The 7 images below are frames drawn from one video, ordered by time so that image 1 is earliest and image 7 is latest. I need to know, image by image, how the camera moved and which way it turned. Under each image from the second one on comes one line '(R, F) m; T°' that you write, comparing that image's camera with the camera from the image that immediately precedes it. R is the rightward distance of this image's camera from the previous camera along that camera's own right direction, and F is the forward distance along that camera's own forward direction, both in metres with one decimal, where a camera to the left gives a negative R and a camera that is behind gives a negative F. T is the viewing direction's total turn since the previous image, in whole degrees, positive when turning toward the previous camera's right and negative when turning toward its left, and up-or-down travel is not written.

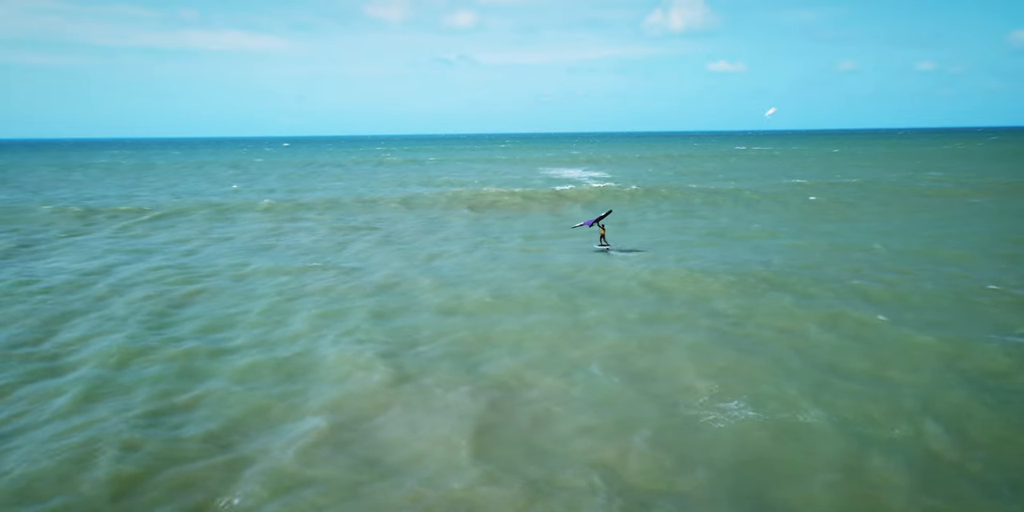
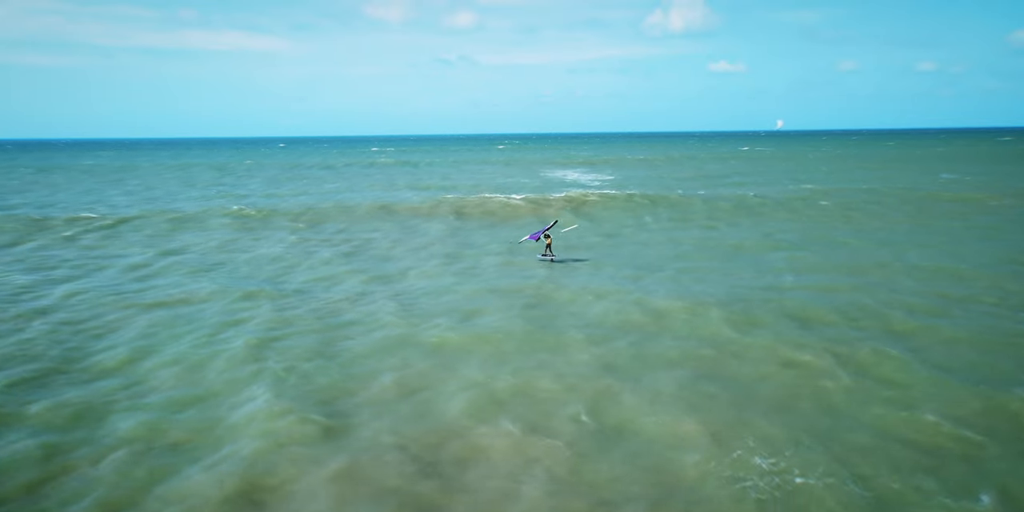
(+0.2, +0.9) m; 0°
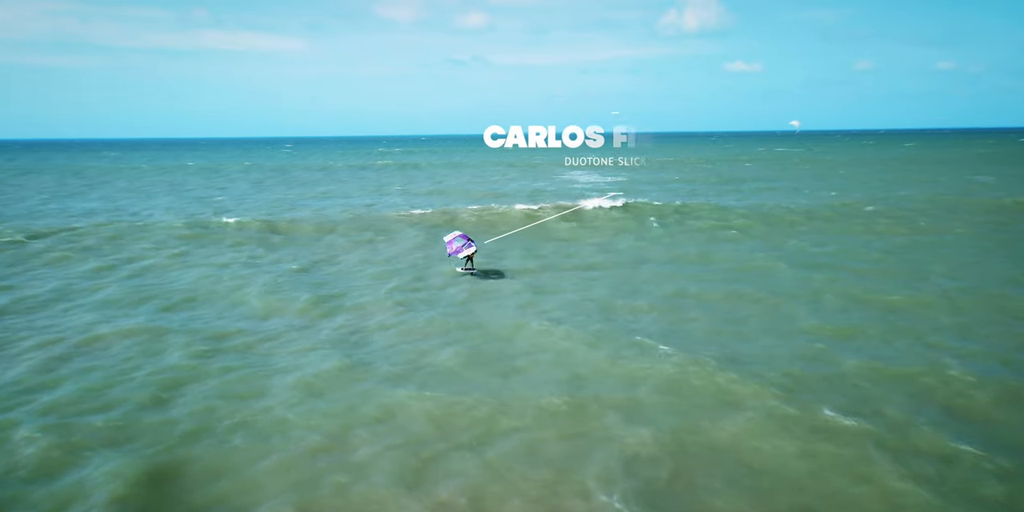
(+0.7, +2.4) m; -1°
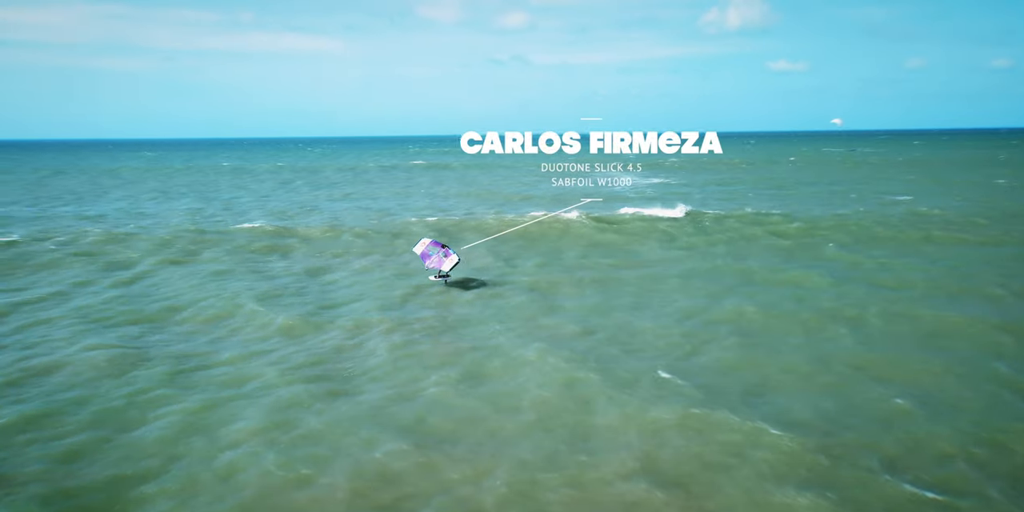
(+0.6, +1.4) m; -3°
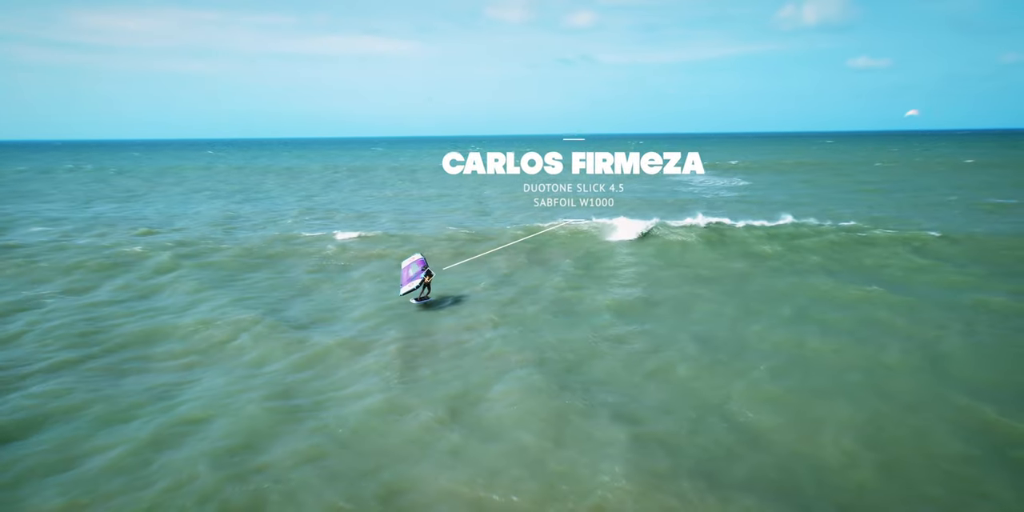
(+0.8, +1.7) m; -5°
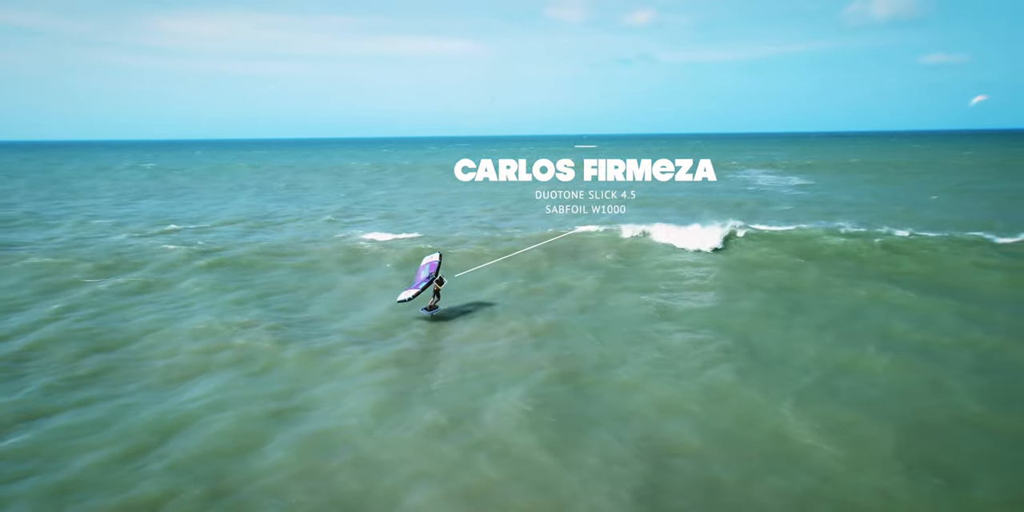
(+0.6, +0.8) m; -4°
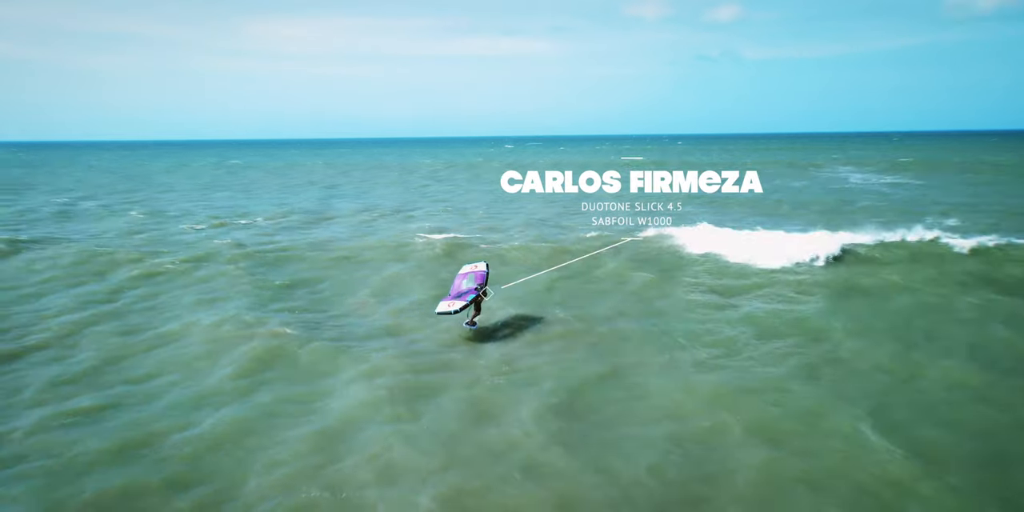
(+0.7, +0.5) m; -6°
